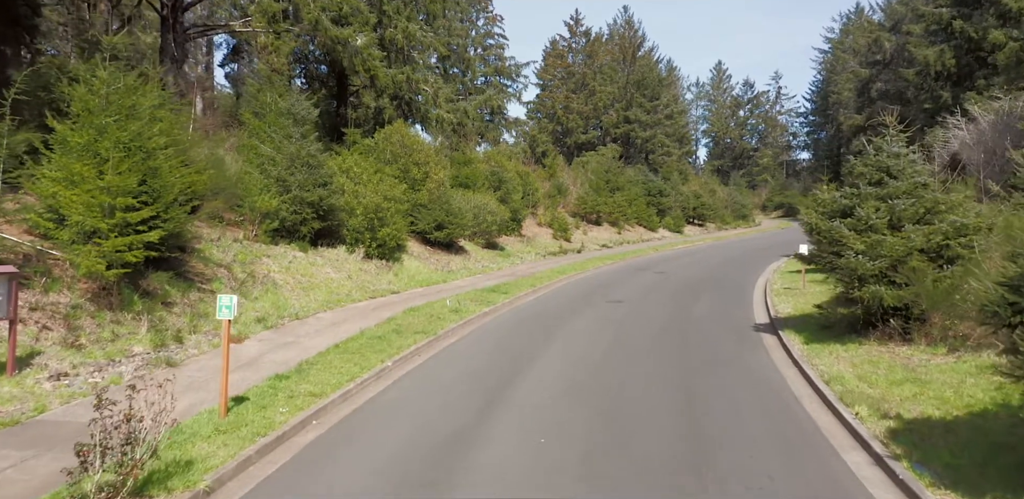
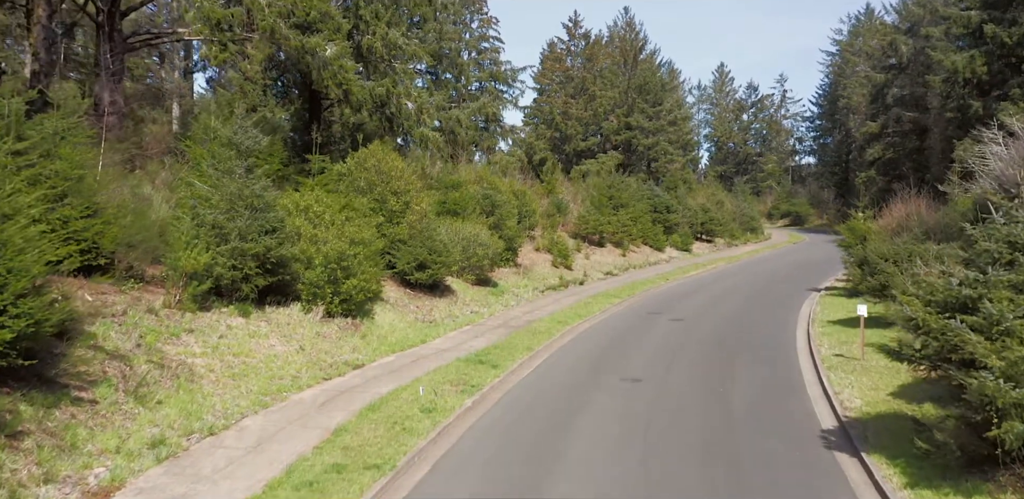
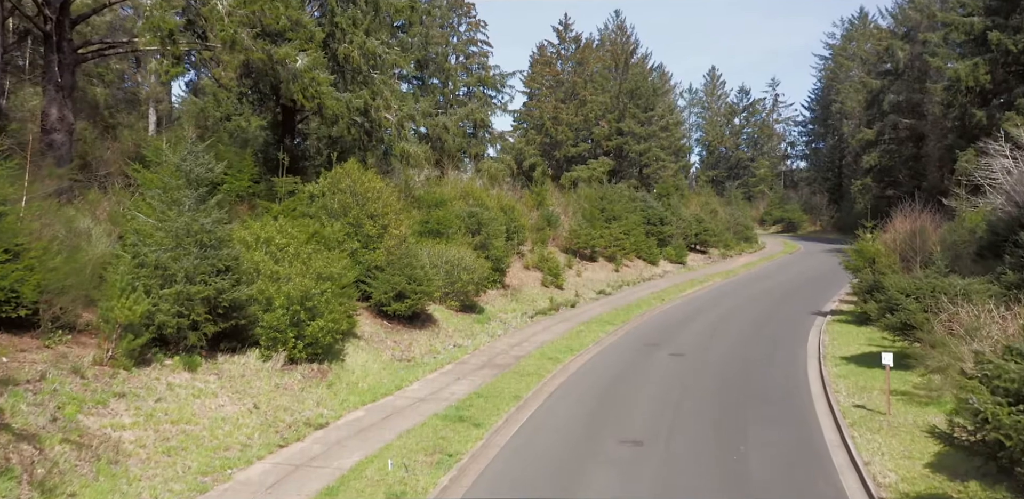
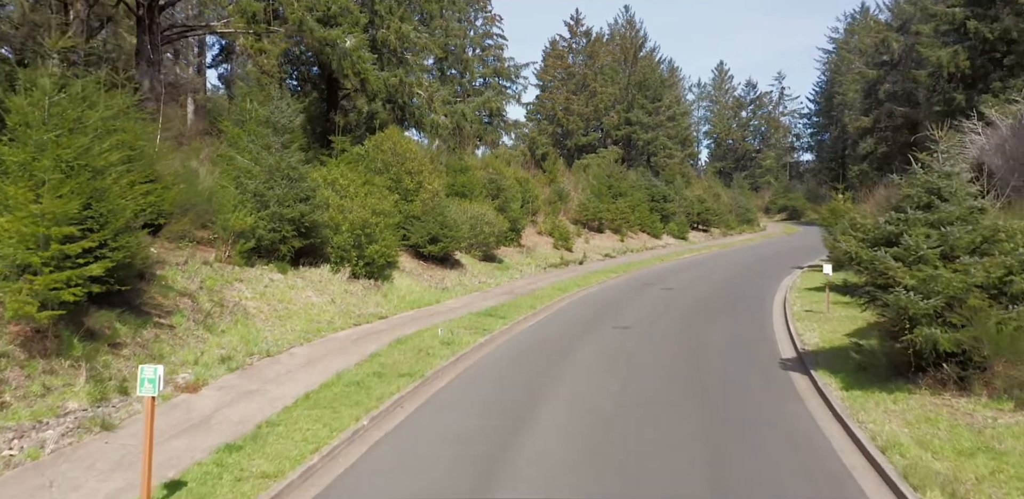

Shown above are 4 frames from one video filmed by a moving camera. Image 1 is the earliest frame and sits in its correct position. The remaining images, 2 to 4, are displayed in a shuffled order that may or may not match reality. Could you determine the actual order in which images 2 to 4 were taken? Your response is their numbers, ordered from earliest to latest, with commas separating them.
4, 2, 3
